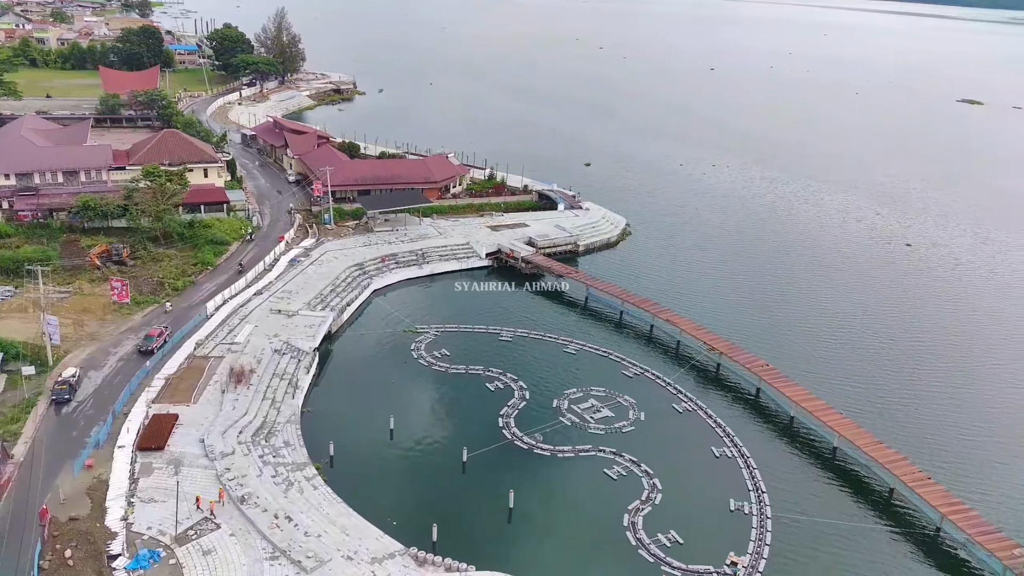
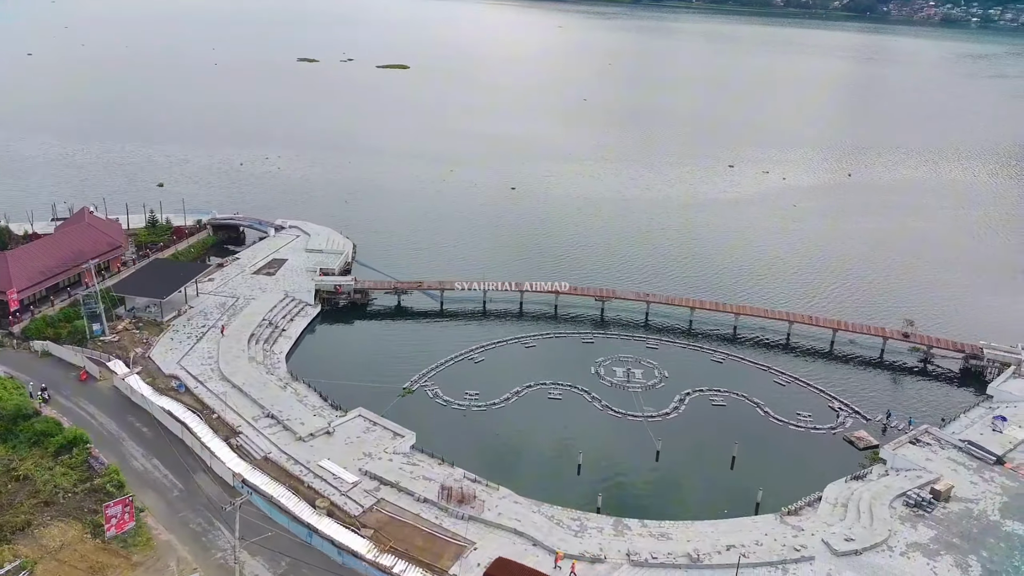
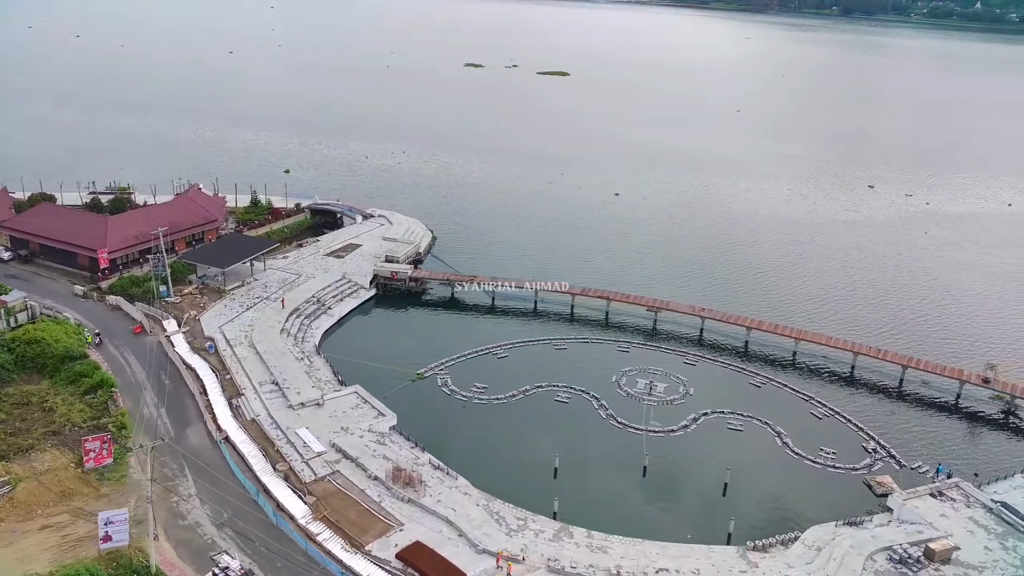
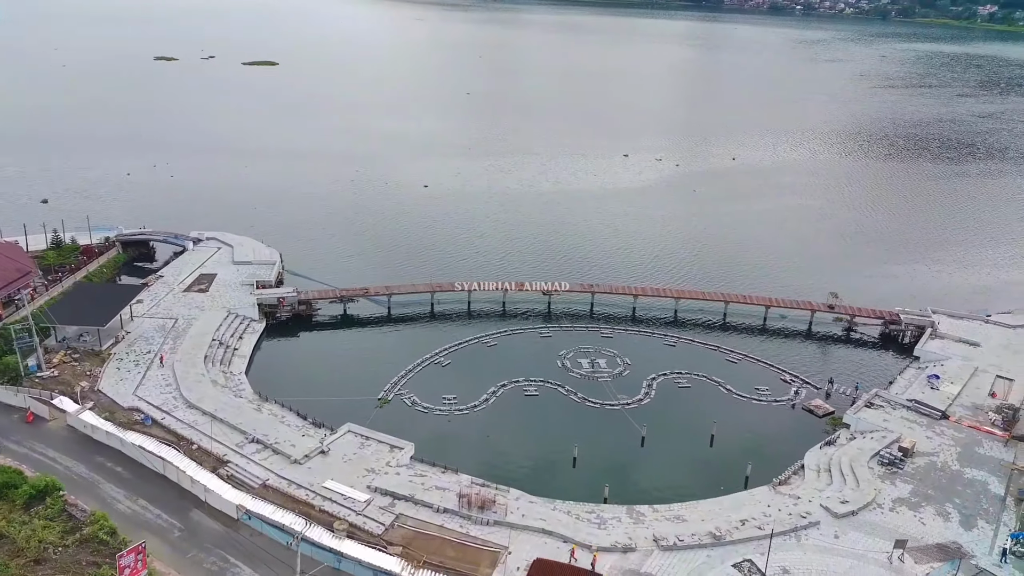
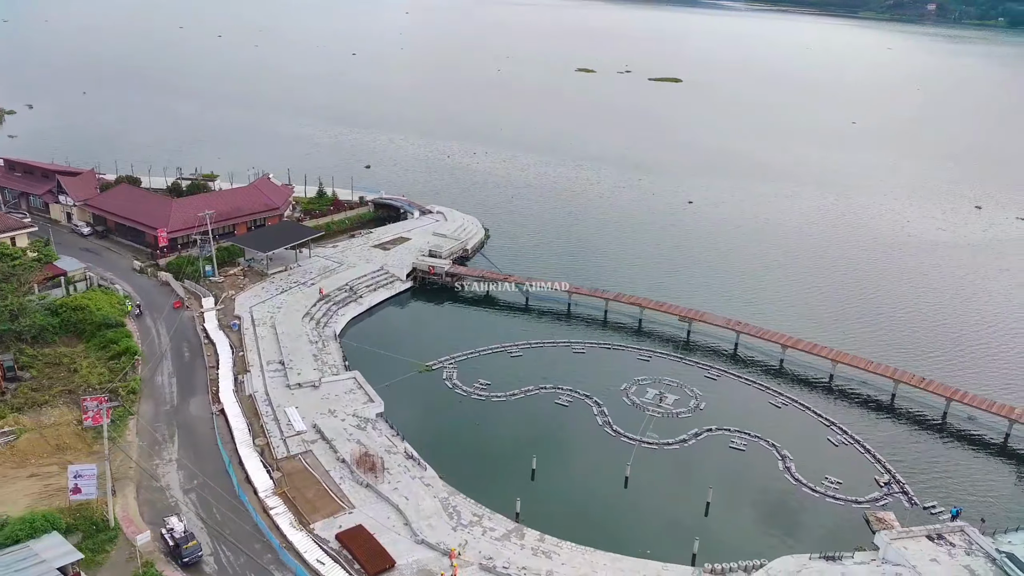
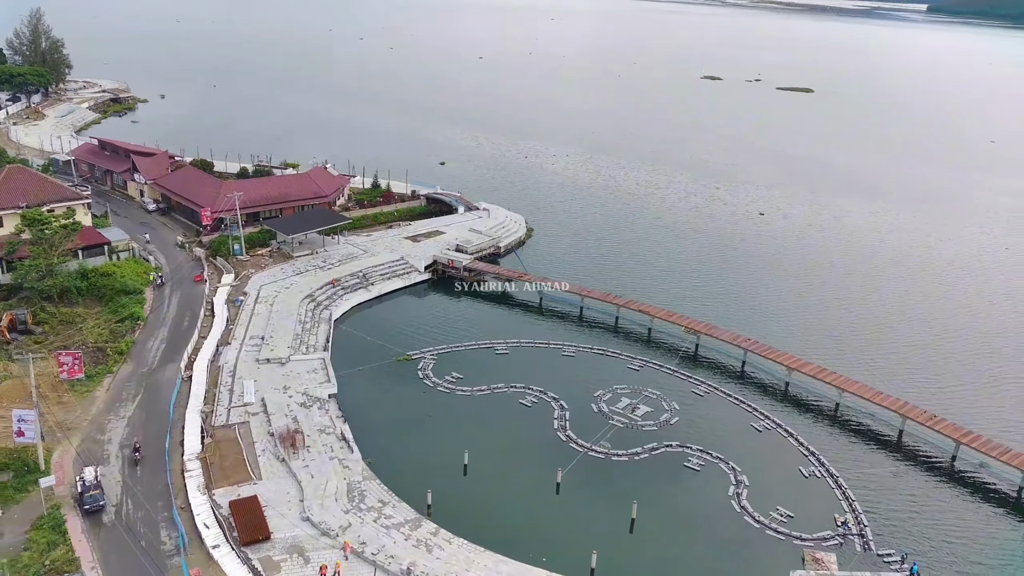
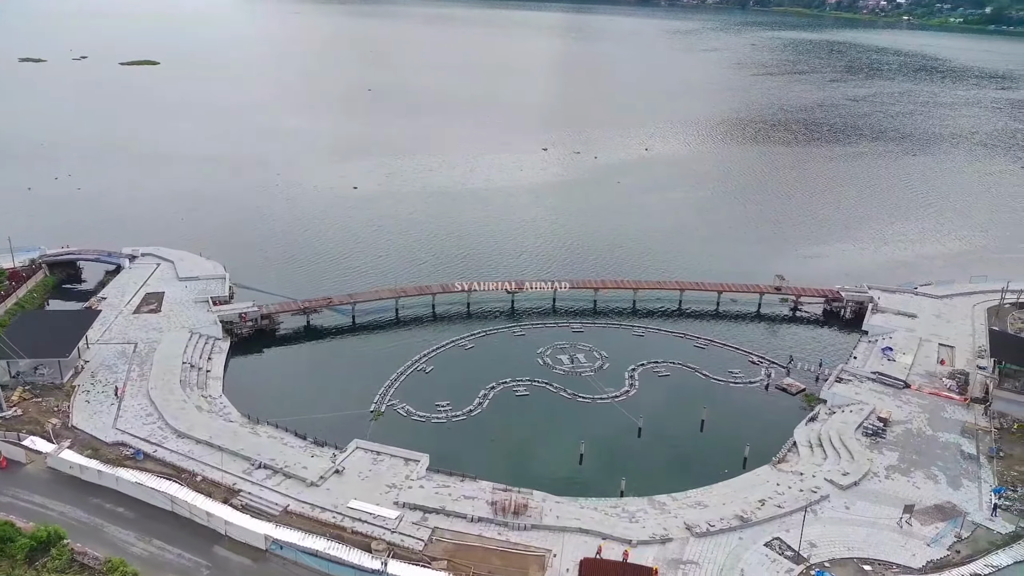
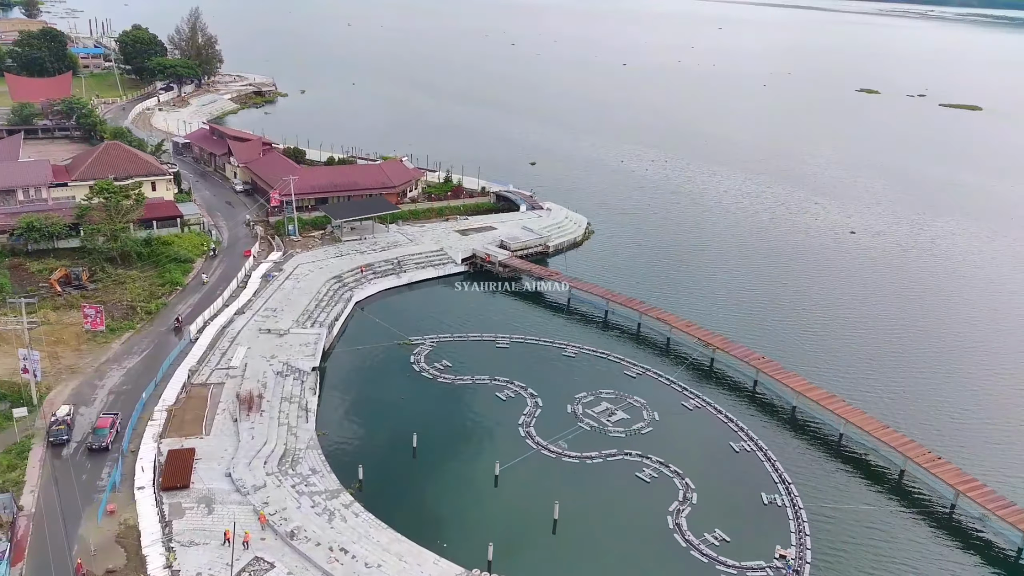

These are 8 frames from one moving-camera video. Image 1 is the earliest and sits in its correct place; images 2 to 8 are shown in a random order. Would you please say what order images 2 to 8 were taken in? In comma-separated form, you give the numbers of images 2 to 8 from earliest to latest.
8, 6, 5, 3, 2, 4, 7
